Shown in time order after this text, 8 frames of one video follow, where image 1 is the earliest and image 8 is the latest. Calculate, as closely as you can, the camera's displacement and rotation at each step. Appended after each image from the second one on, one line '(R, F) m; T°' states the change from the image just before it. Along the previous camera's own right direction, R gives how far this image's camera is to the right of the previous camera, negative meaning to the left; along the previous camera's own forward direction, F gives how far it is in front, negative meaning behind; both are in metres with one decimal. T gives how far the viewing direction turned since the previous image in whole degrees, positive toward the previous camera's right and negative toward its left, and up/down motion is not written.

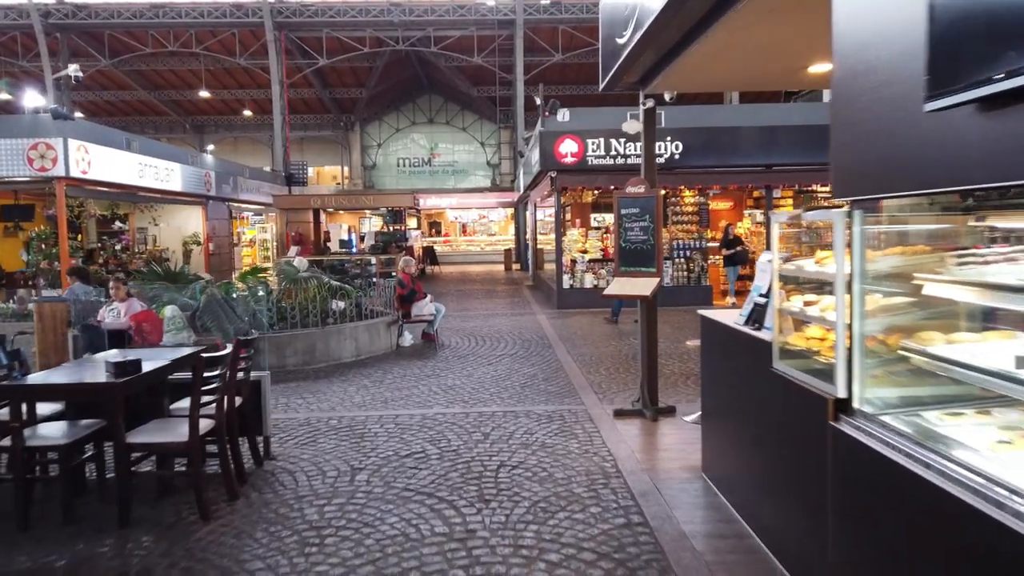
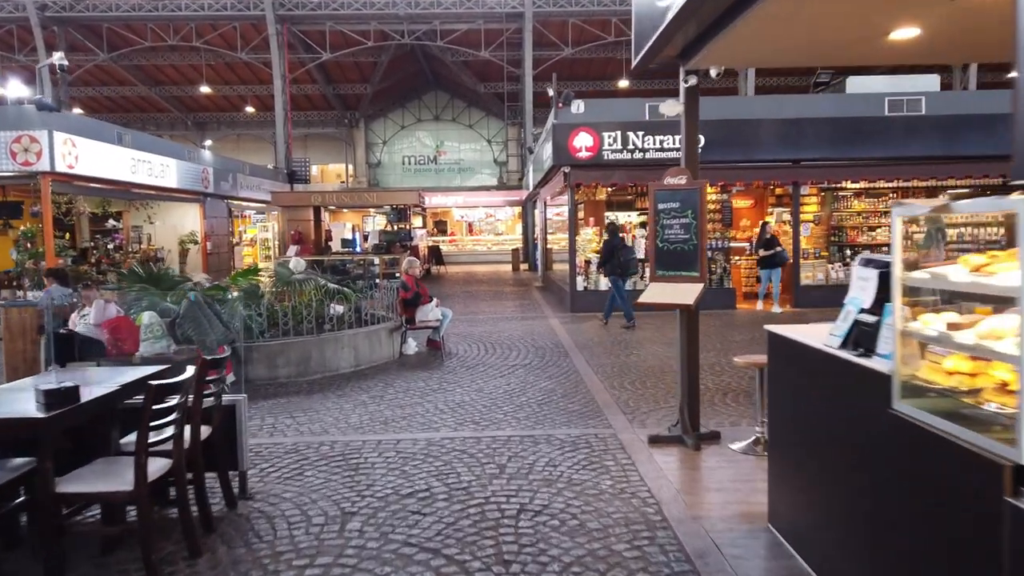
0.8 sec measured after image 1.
(-0.1, +0.8) m; 0°
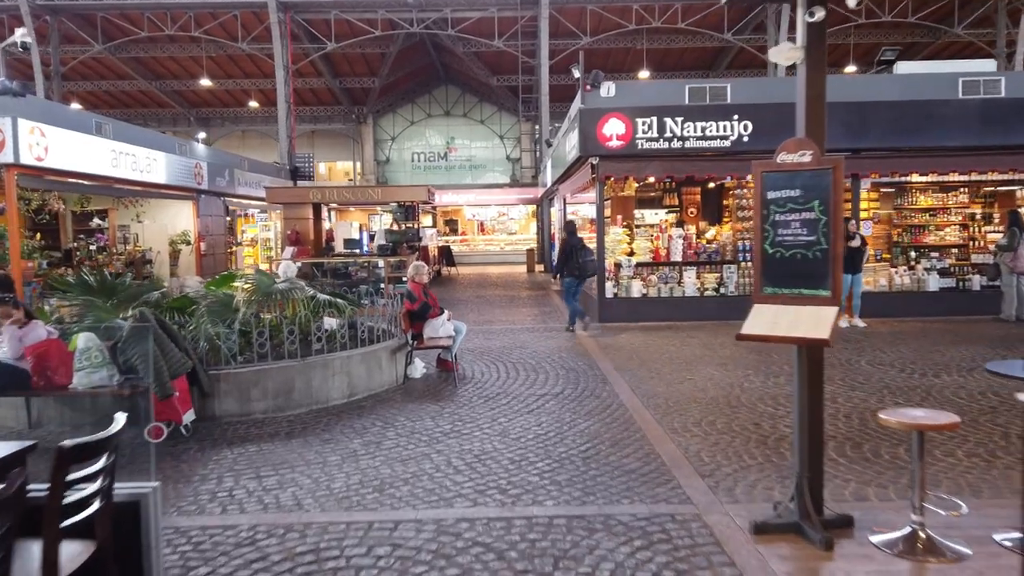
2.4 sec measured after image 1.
(-0.2, +1.6) m; -1°
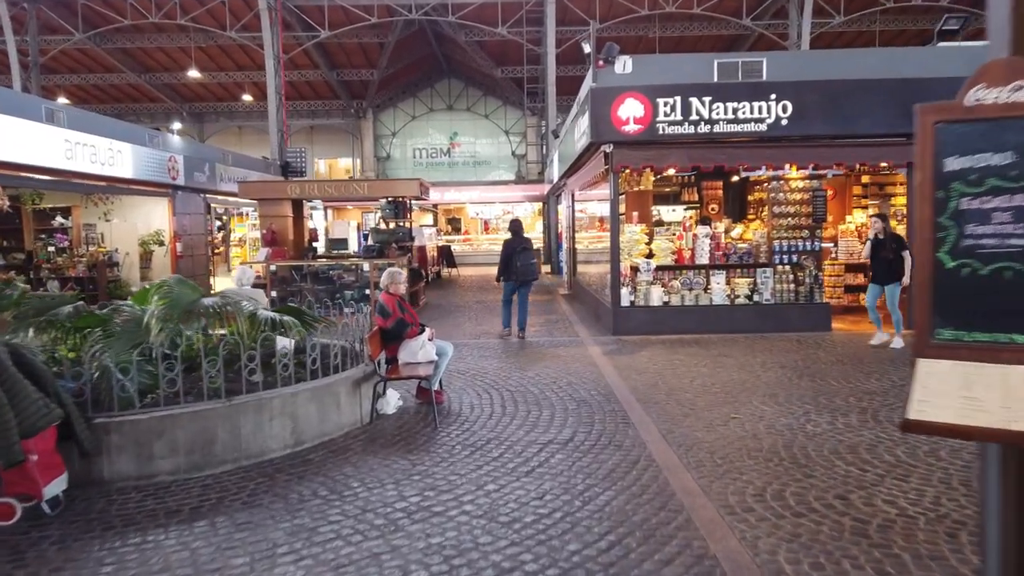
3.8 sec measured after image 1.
(+0.1, +1.7) m; -1°
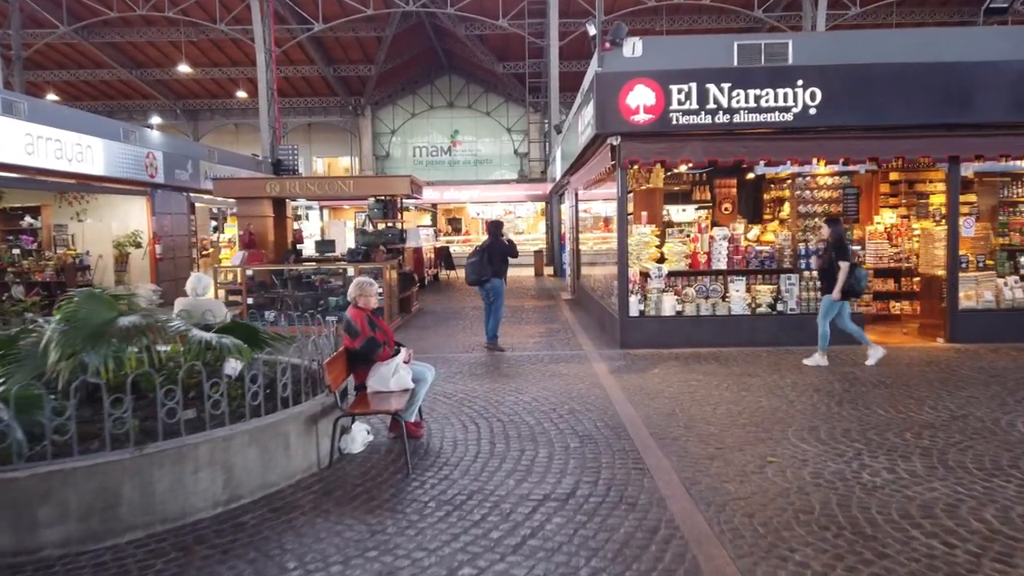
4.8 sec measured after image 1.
(+0.1, +1.1) m; 0°
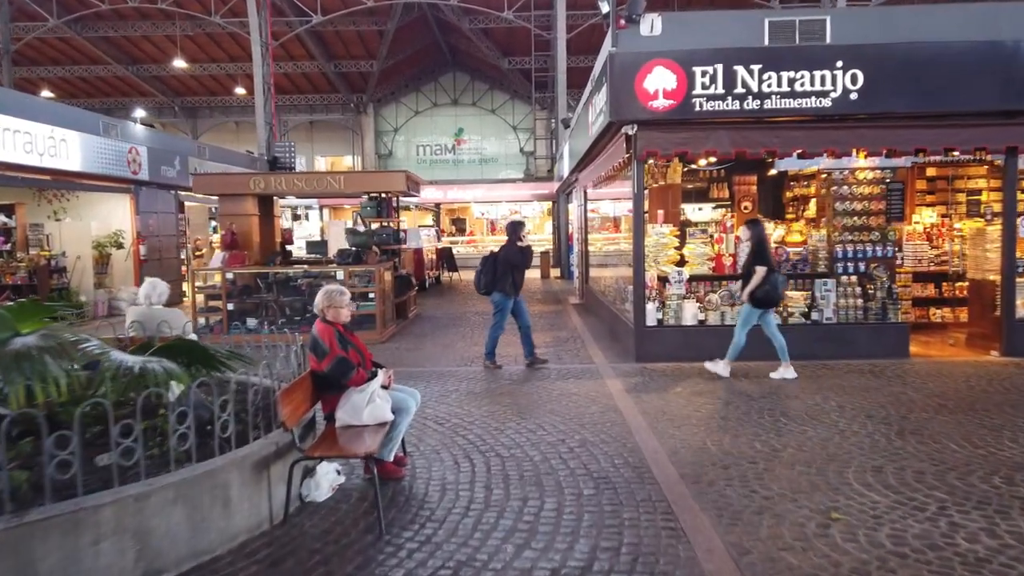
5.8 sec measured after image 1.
(0.0, +1.0) m; 0°
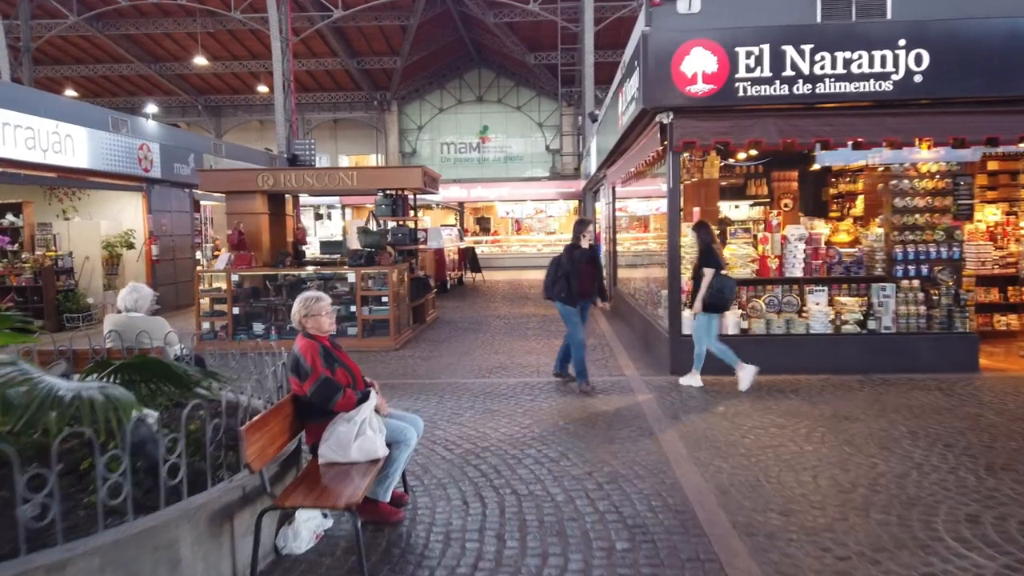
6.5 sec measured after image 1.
(0.0, +0.8) m; -2°
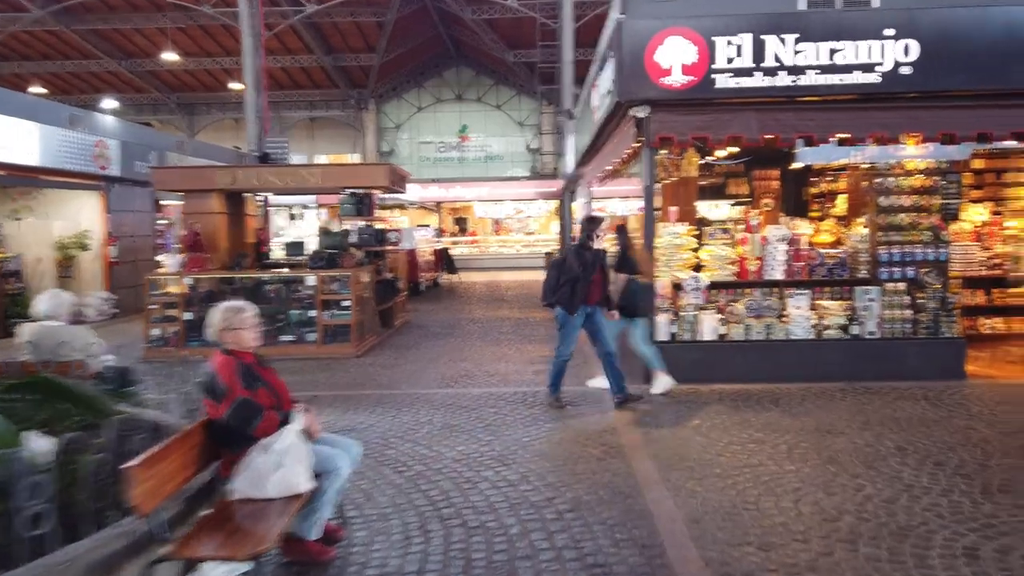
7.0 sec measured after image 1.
(+0.2, +0.5) m; +1°
